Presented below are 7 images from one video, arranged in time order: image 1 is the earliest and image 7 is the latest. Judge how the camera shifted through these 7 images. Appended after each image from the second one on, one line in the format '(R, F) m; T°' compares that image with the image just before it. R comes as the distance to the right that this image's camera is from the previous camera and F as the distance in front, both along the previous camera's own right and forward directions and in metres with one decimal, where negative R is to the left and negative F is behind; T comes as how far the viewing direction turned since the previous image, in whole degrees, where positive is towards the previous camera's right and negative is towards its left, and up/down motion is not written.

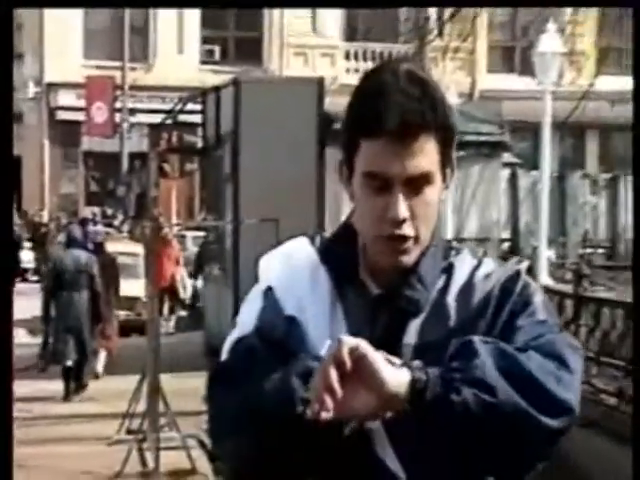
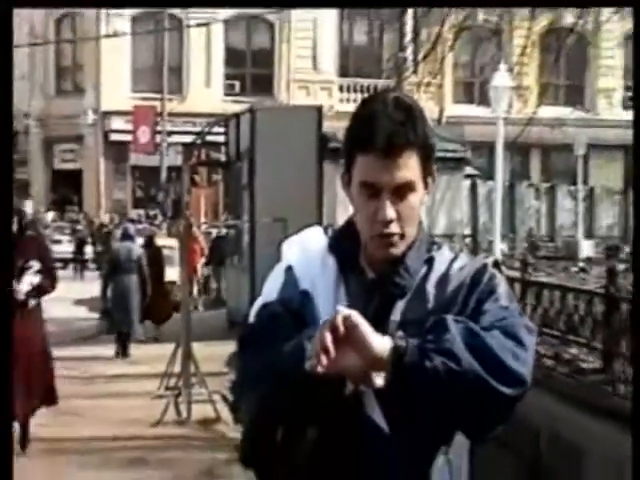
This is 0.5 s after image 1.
(0.0, -0.4) m; 0°
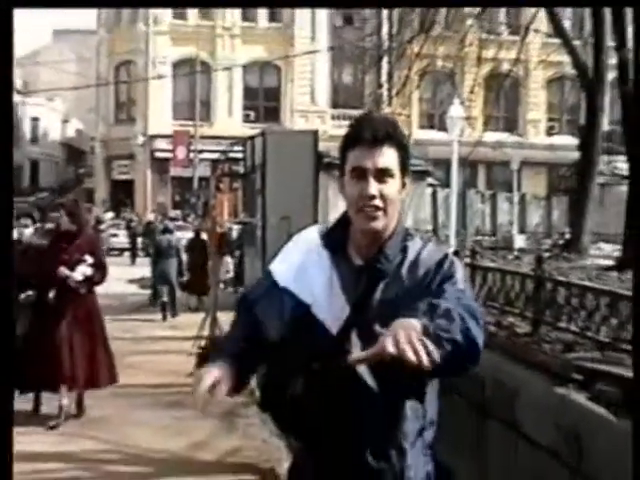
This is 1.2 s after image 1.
(0.0, -0.6) m; 0°
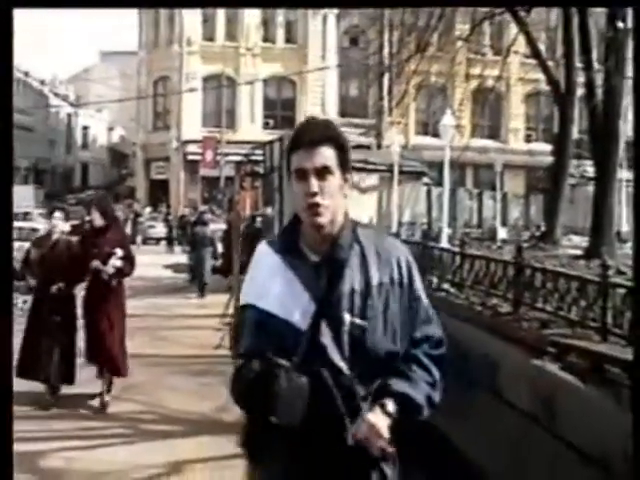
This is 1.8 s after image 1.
(0.0, -0.4) m; 0°
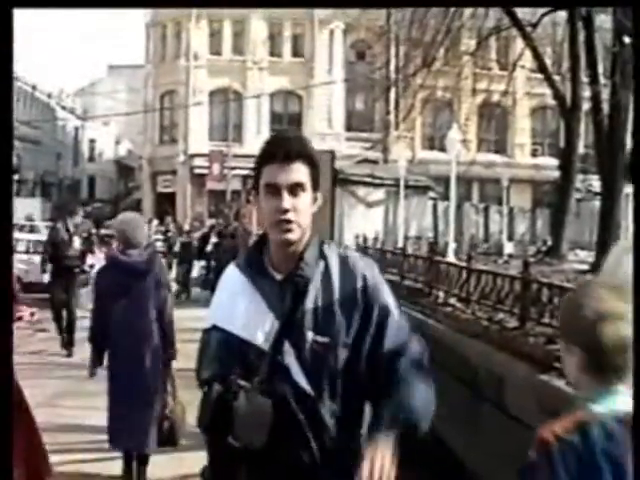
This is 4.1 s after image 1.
(0.0, 0.0) m; -1°
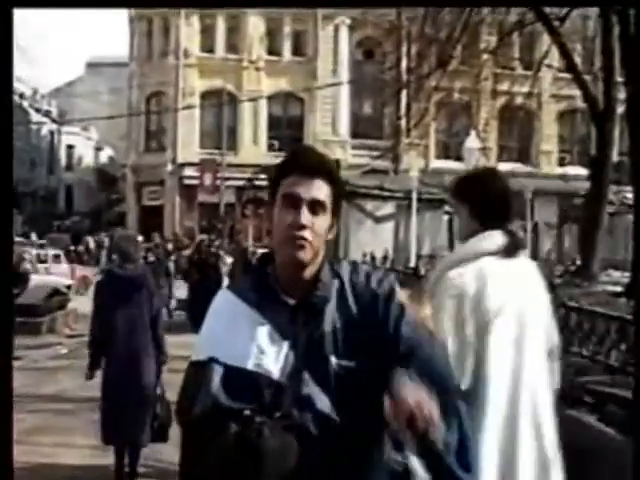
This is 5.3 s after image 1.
(0.0, +0.3) m; 0°
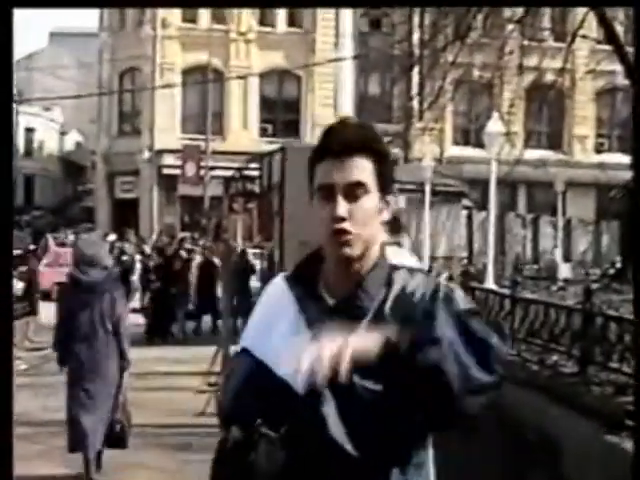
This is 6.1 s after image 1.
(0.0, +0.3) m; 0°
